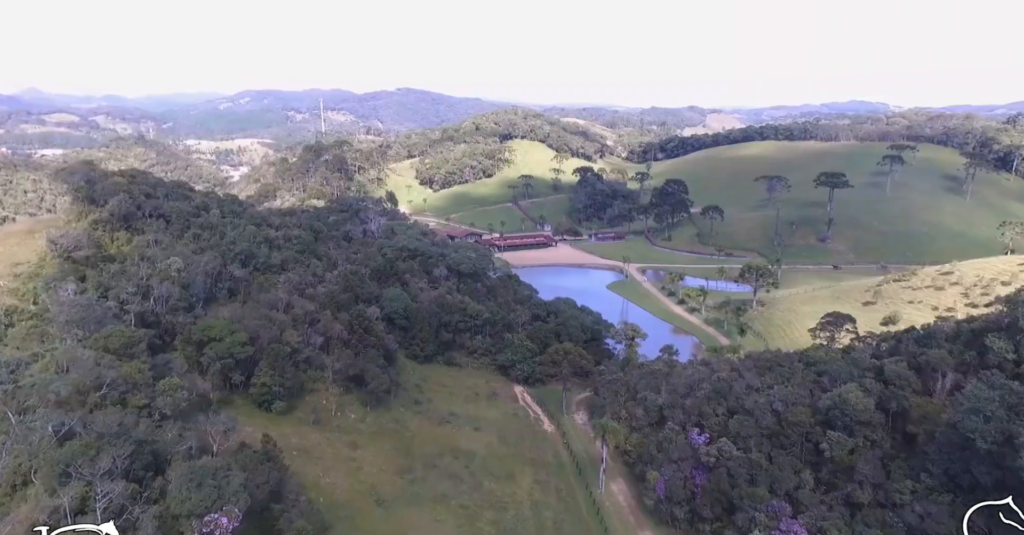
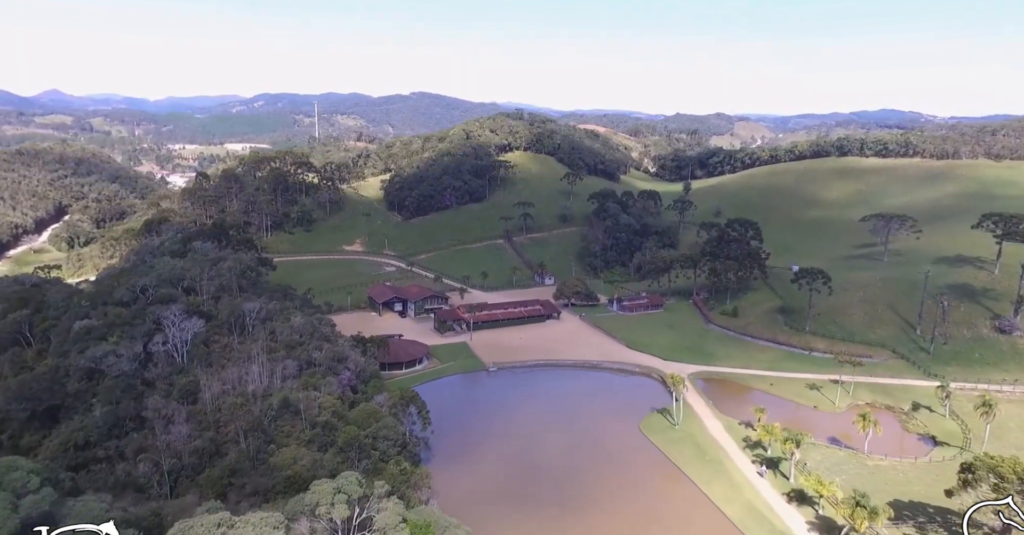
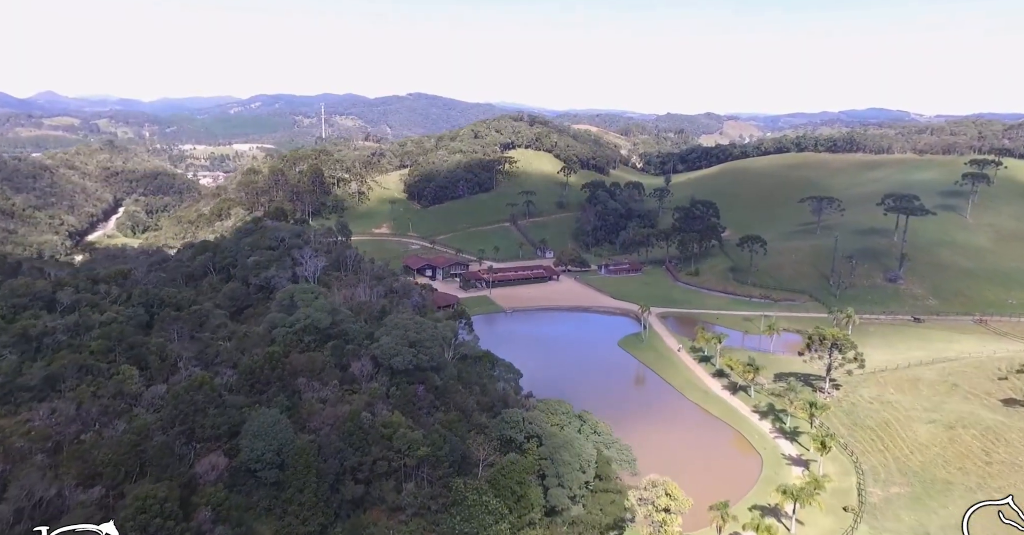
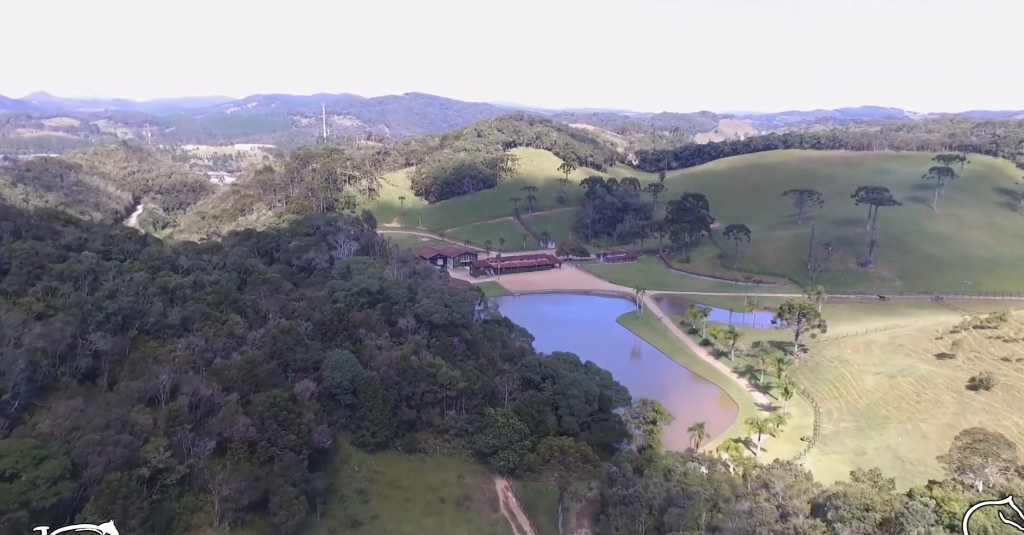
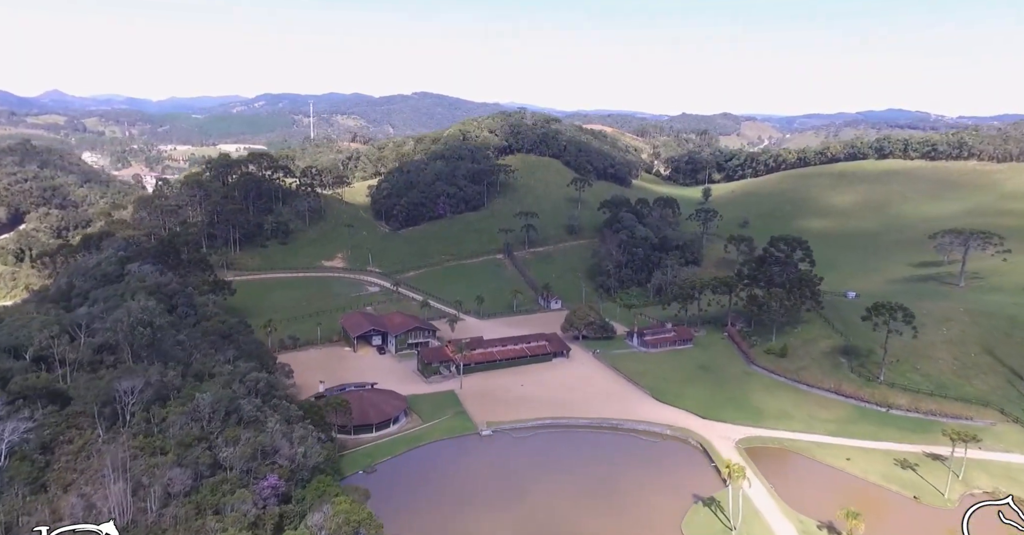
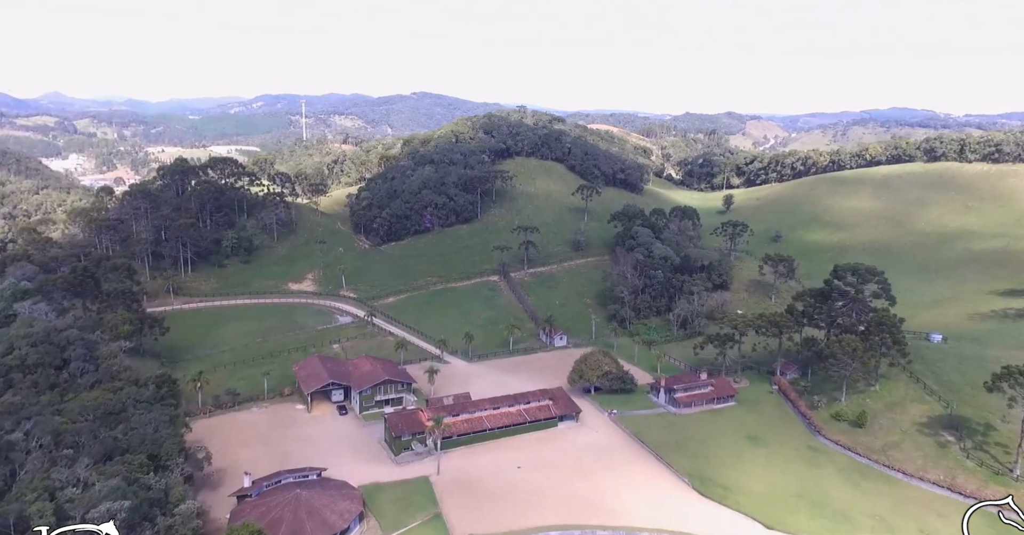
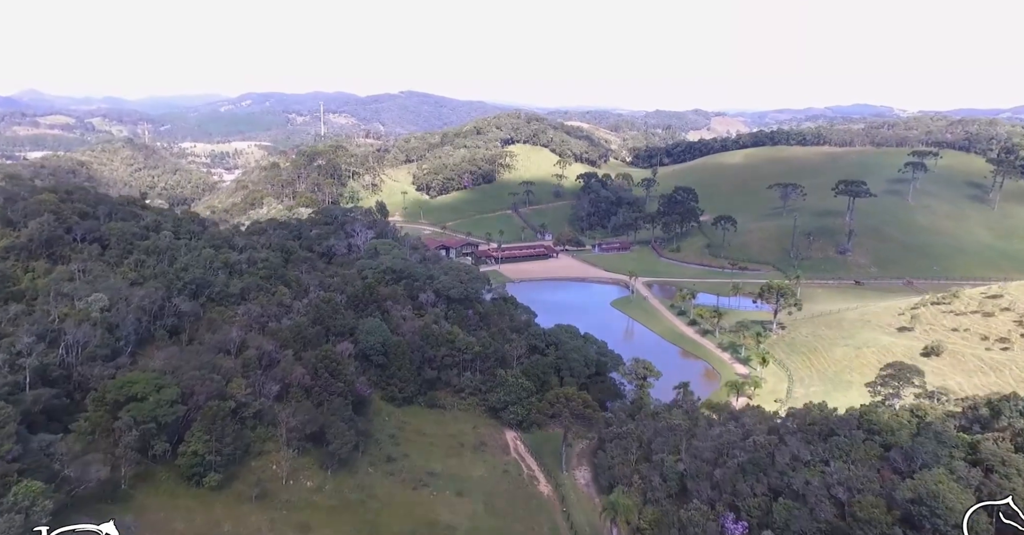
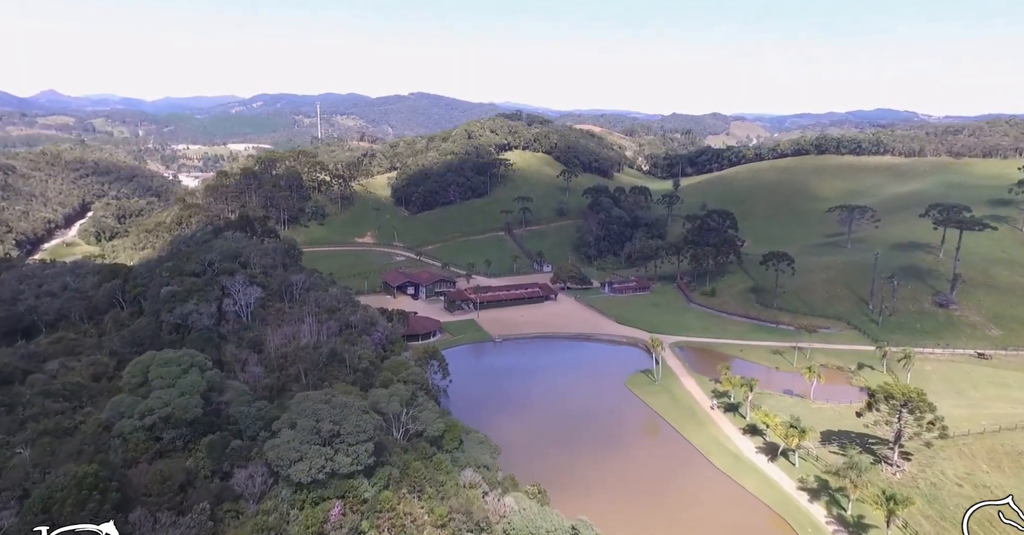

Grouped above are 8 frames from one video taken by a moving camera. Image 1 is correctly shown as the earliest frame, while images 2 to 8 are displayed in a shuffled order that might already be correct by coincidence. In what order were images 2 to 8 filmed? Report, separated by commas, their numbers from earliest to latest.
7, 4, 3, 8, 2, 5, 6
